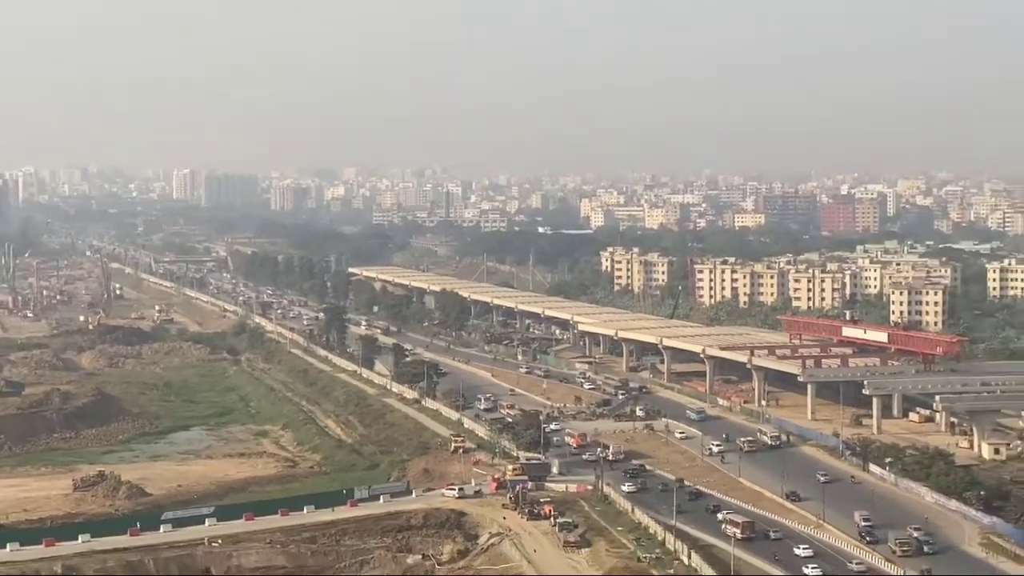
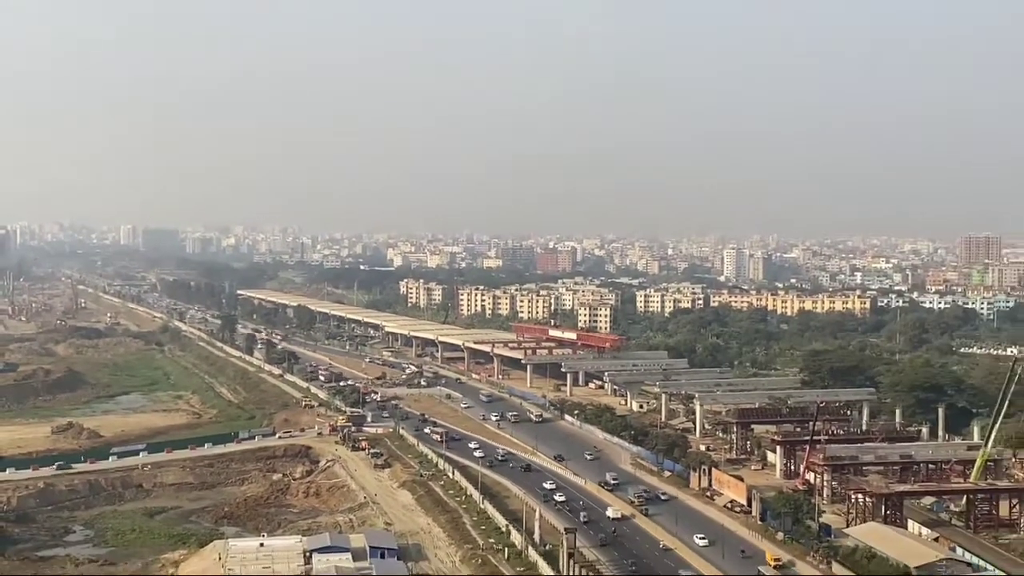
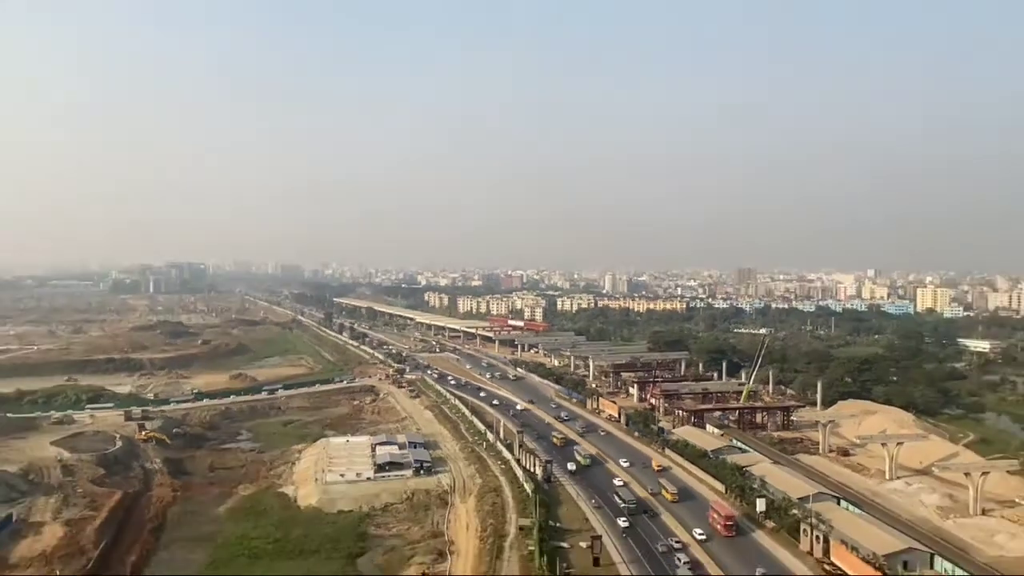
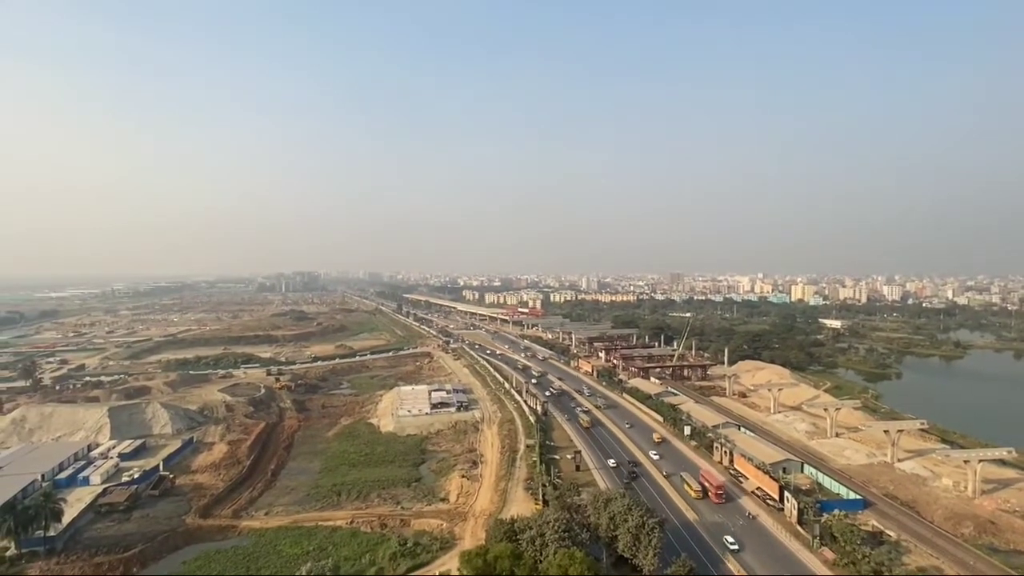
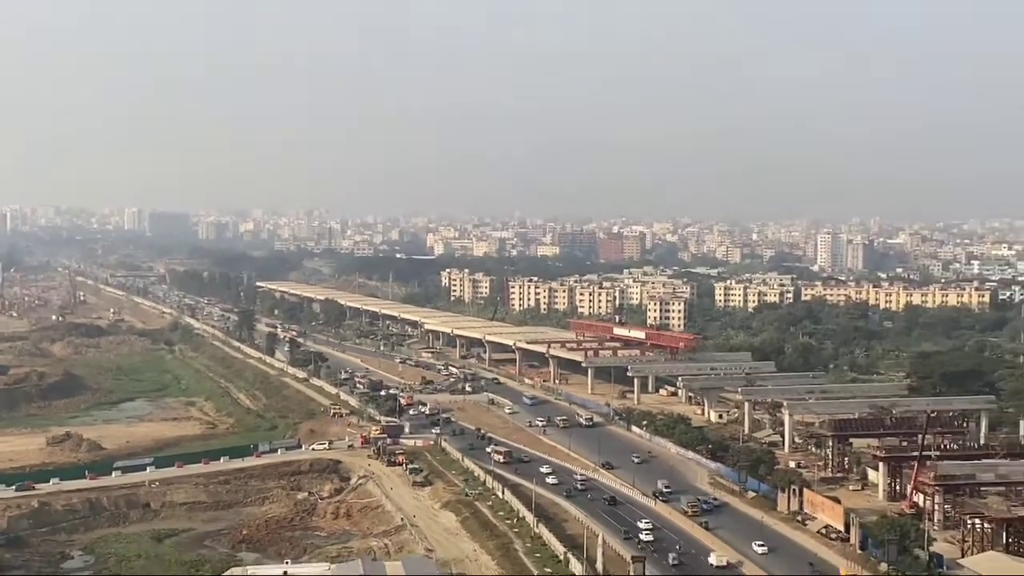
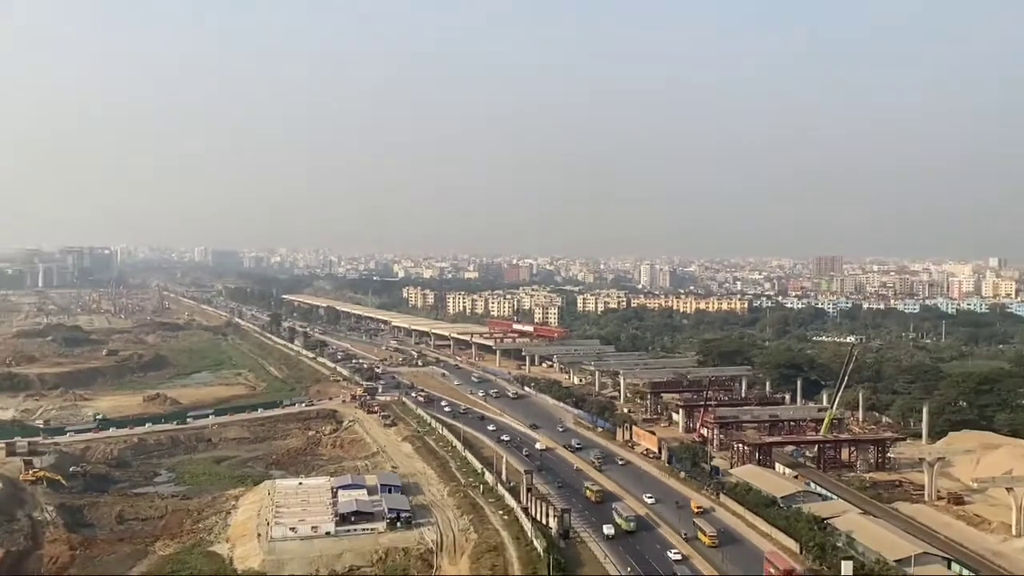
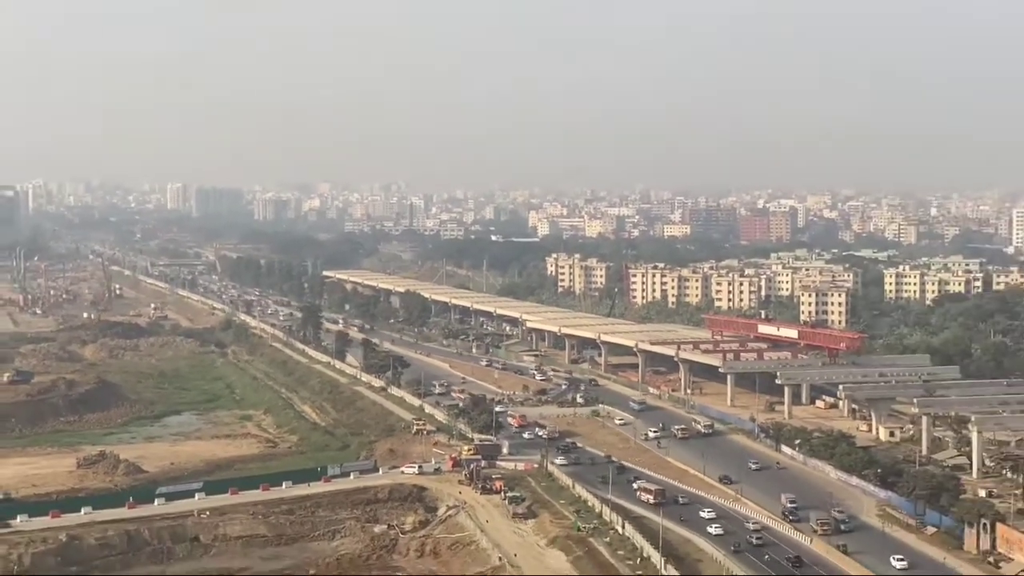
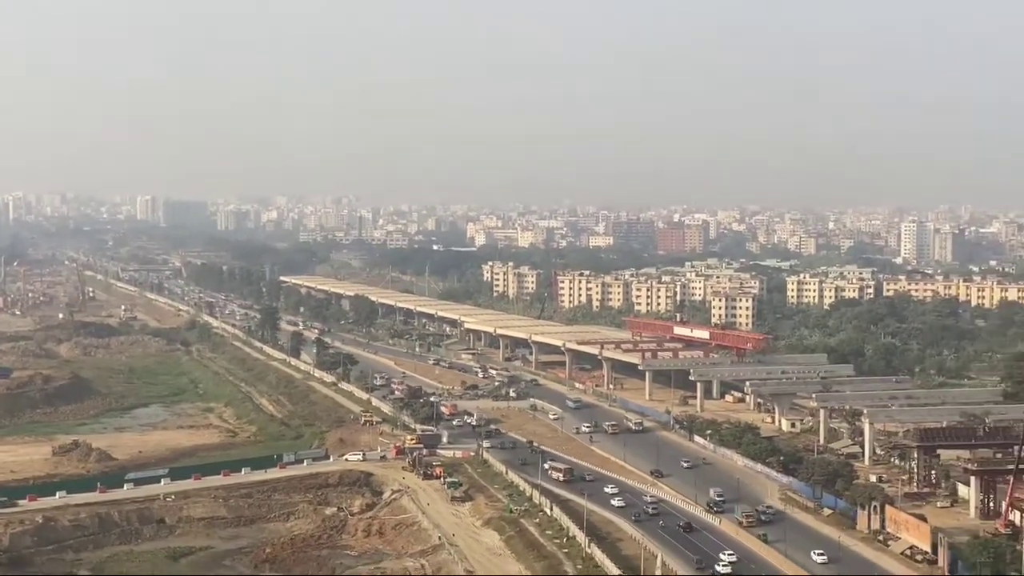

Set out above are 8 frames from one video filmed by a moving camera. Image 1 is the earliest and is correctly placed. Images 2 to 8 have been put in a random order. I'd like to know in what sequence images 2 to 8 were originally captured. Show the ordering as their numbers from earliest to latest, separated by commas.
7, 8, 5, 2, 6, 3, 4
